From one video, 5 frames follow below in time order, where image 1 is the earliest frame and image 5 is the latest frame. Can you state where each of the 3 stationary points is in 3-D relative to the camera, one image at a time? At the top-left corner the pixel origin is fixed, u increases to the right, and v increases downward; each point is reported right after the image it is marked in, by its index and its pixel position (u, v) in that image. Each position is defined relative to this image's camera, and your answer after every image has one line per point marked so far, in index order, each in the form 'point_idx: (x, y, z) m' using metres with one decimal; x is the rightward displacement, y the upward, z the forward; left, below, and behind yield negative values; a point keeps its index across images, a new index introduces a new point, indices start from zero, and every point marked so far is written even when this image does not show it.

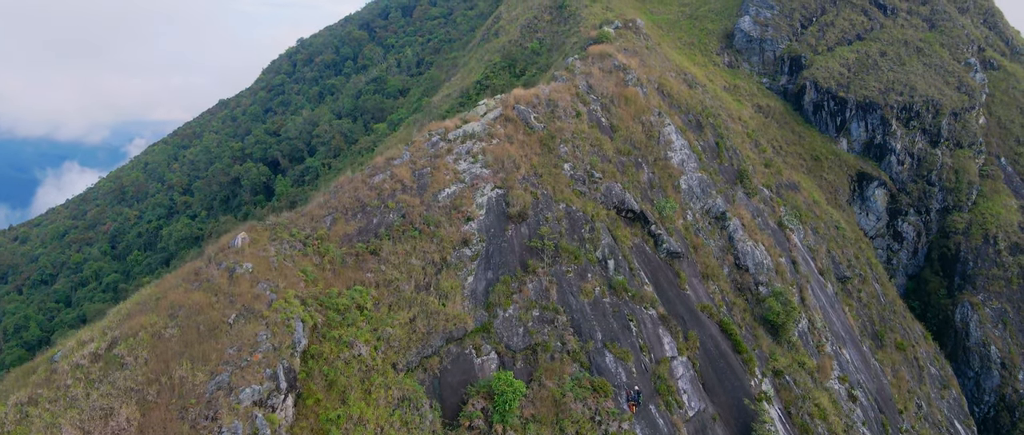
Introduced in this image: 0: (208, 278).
0: (-7.3, -1.4, +17.6) m
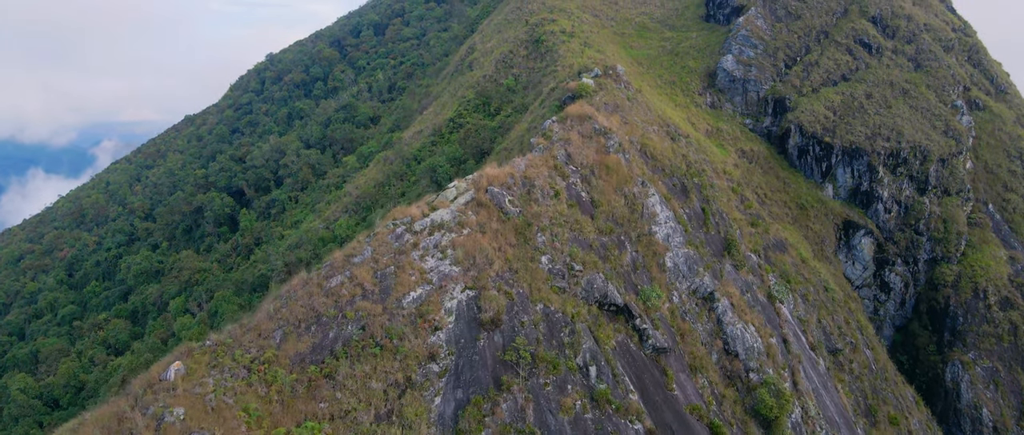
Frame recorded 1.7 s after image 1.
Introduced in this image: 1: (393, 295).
0: (-7.9, -4.4, +15.3) m
1: (-3.2, -2.1, +20.0) m
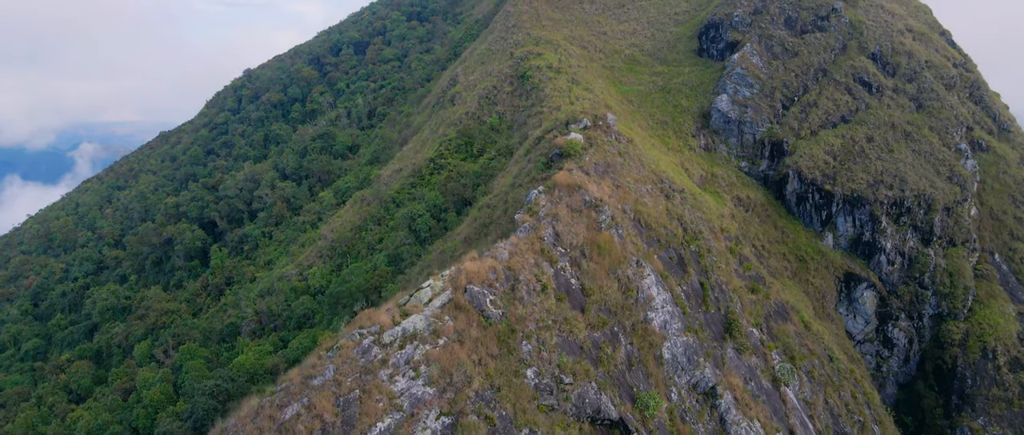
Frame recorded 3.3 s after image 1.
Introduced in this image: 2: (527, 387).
0: (-8.2, -7.3, +12.6) m
1: (-3.7, -5.0, +17.4) m
2: (+0.4, -4.5, +19.5) m
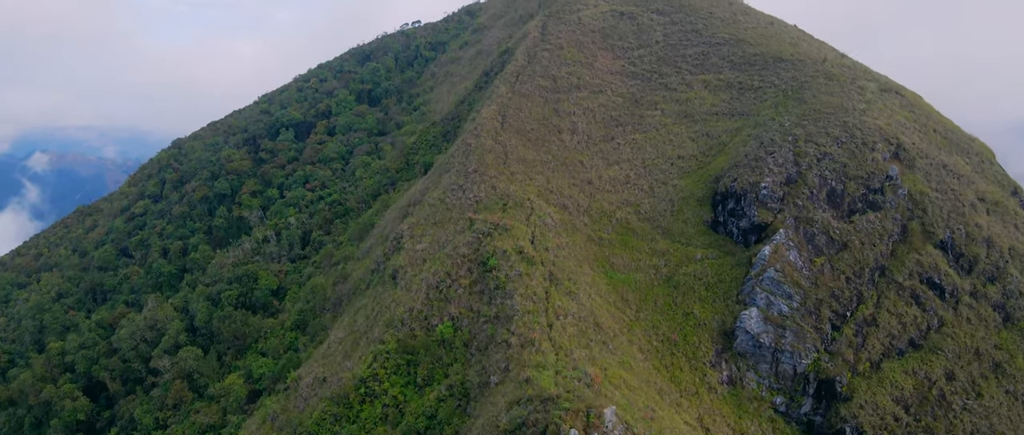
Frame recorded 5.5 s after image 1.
0: (-8.9, -18.7, +0.5) m
1: (-4.6, -16.4, +5.5) m
2: (-0.6, -15.9, +7.7) m
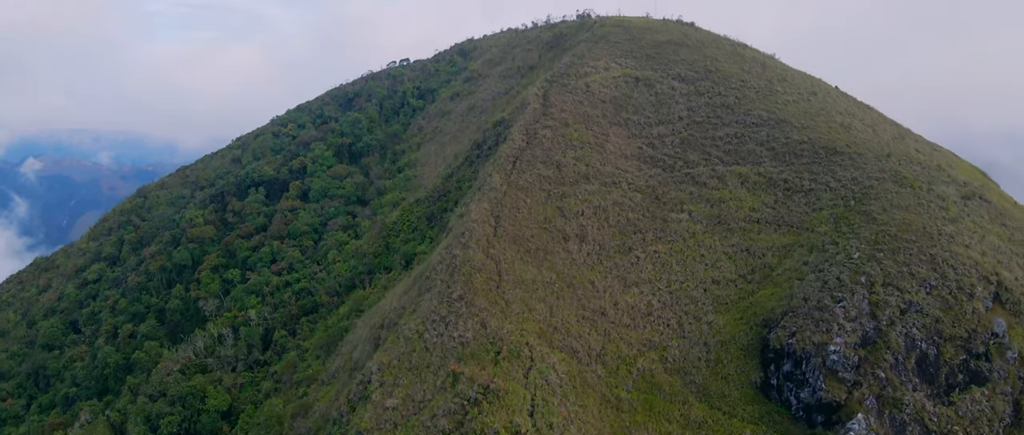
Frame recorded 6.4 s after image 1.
0: (-9.2, -25.0, -7.9) m
1: (-4.8, -22.8, -2.9) m
2: (-0.8, -22.3, -0.7) m
